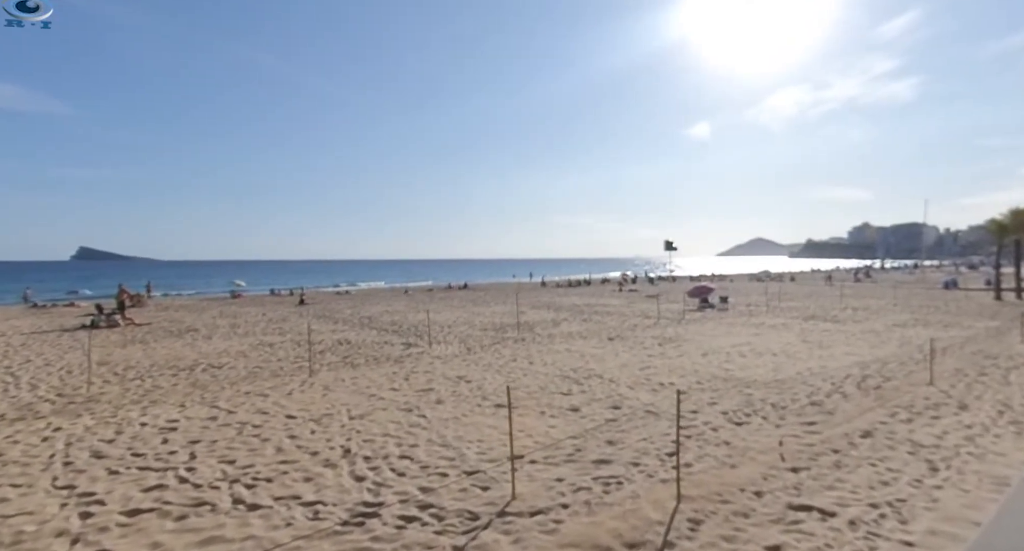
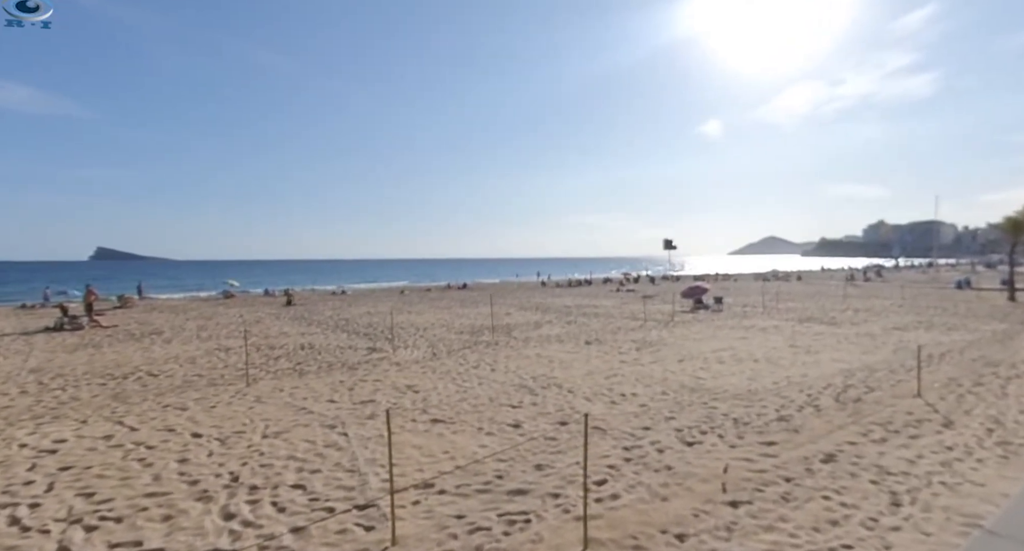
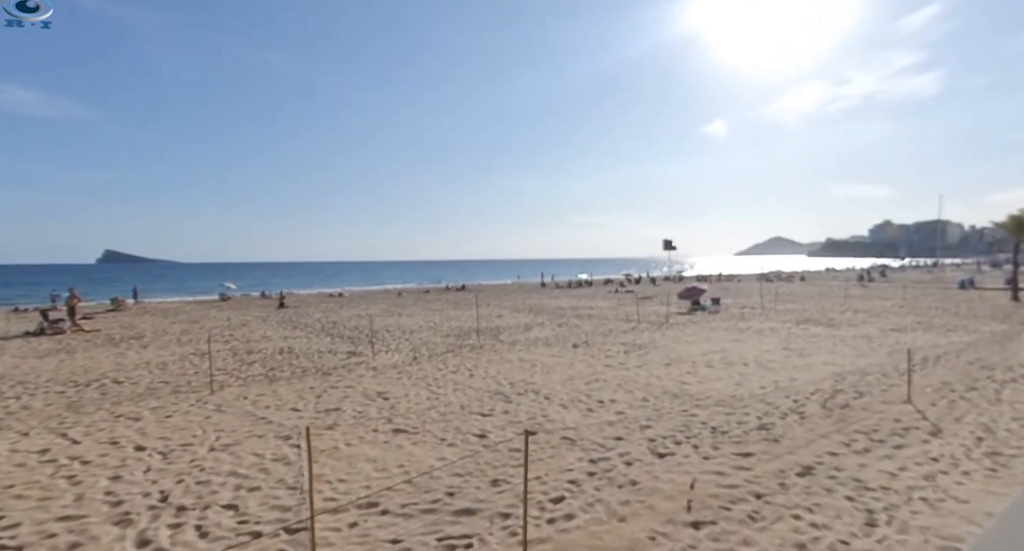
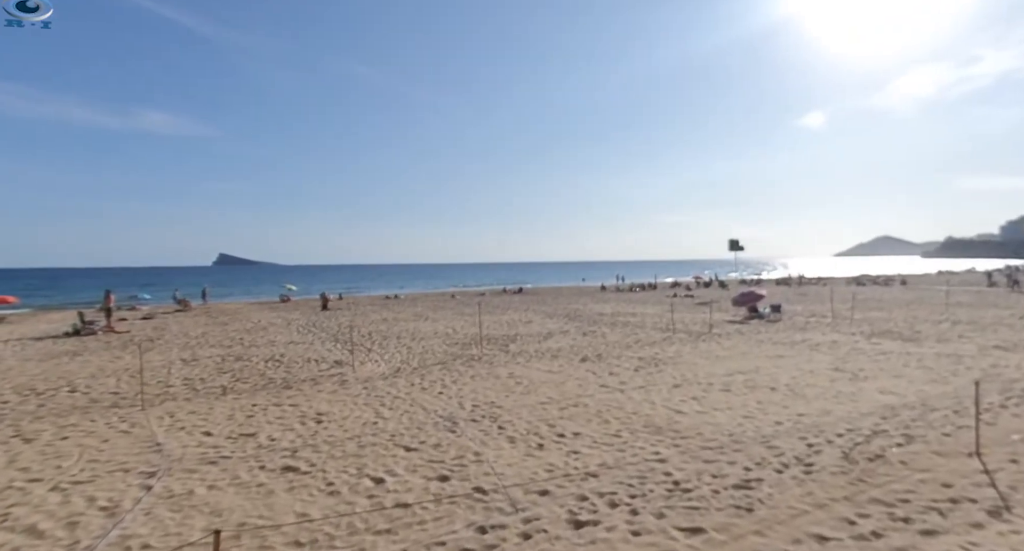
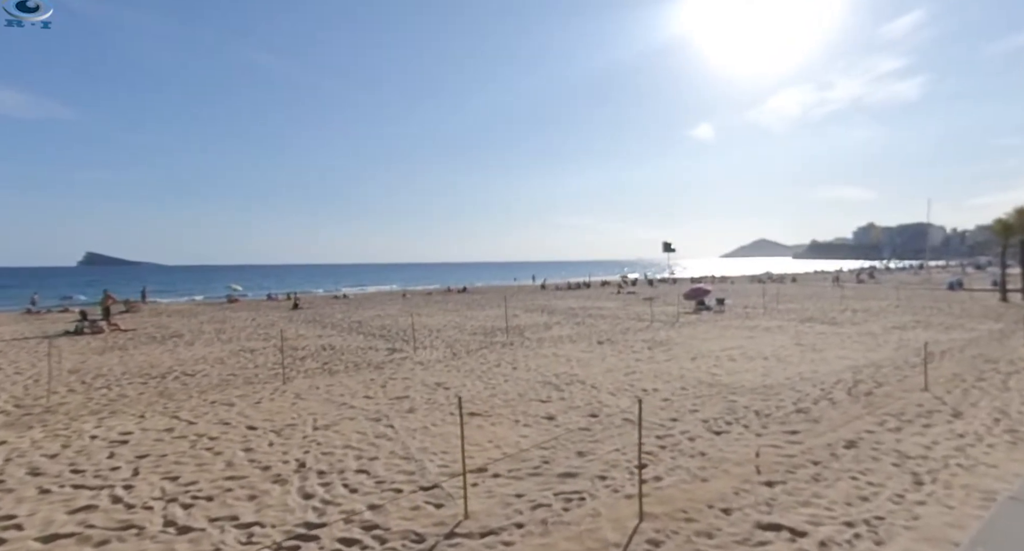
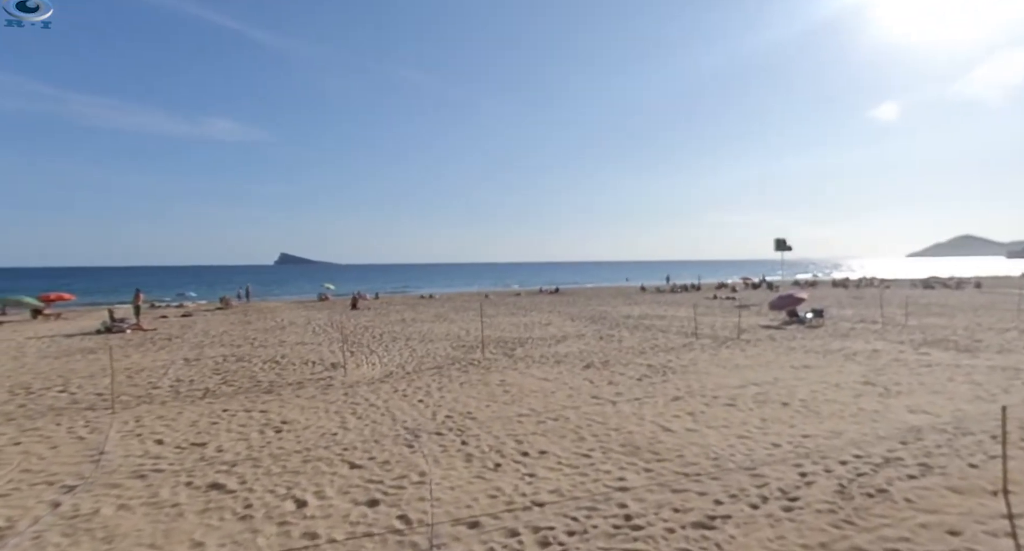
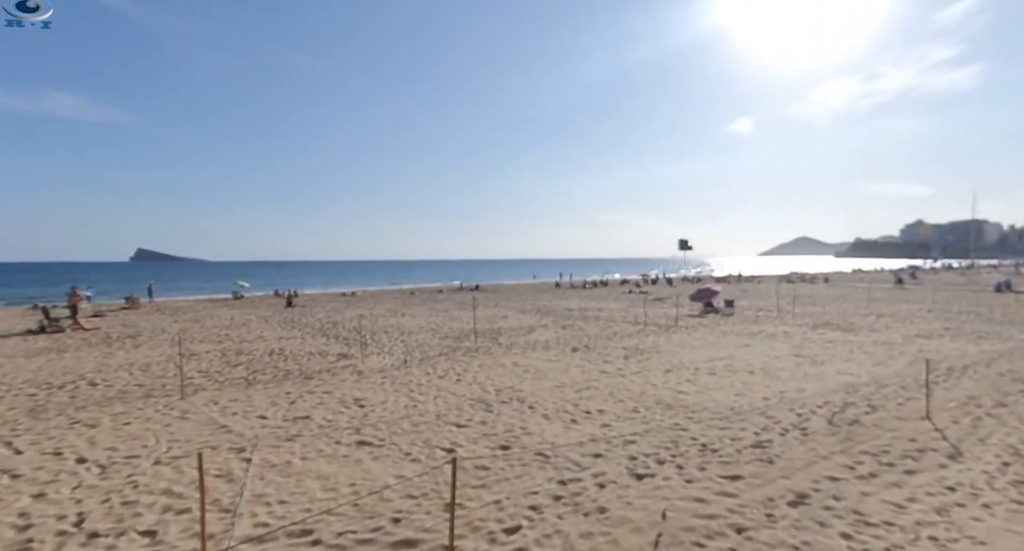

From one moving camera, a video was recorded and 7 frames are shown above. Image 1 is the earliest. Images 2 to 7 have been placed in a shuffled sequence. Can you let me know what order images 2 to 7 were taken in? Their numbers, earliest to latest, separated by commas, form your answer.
5, 2, 3, 7, 4, 6
